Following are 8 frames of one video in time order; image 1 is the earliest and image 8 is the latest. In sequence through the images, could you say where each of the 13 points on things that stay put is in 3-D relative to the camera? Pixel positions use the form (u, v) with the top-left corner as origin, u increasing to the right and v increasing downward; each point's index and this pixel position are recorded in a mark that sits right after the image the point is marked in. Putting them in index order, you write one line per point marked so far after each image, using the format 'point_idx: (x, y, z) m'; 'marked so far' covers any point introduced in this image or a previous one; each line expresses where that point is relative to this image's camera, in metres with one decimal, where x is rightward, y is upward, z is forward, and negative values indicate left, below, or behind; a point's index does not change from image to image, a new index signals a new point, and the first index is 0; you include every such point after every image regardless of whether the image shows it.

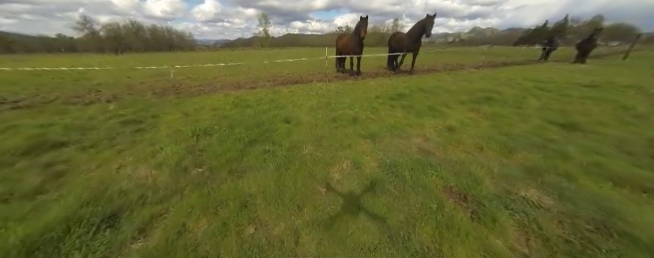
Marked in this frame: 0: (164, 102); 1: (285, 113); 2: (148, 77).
0: (-6.0, +1.0, +6.7) m
1: (-1.0, +0.4, +4.7) m
2: (-11.1, +3.2, +11.5) m
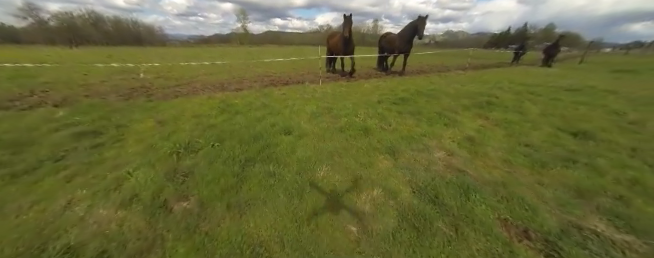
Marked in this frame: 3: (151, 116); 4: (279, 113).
0: (-6.0, +0.7, +5.7) m
1: (-0.9, +0.2, +4.1) m
2: (-11.6, +2.9, +10.0) m
3: (-4.7, +0.3, +4.9) m
4: (-1.2, +0.4, +4.7) m
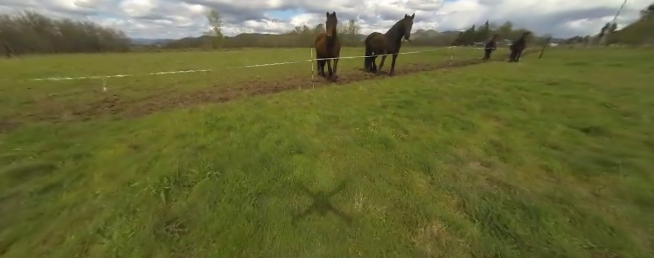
0: (-5.9, 0.0, +4.7) m
1: (-0.7, -0.2, +3.6) m
2: (-12.0, +1.8, +8.5) m
3: (-4.6, -0.2, +4.0) m
4: (-1.0, +0.1, +4.2) m
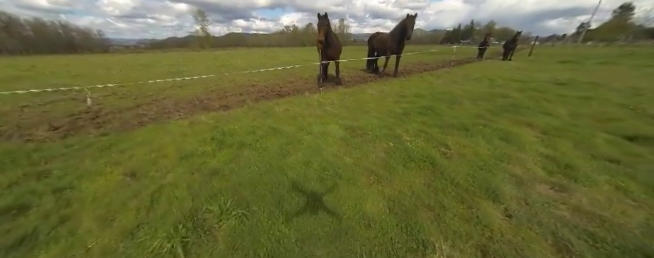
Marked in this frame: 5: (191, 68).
0: (-5.4, -0.4, +4.0) m
1: (-0.1, -0.5, +3.1) m
2: (-11.7, +1.3, +7.5) m
3: (-4.0, -0.6, +3.4) m
4: (-0.4, -0.3, +3.7) m
5: (-13.8, +6.2, +18.6) m
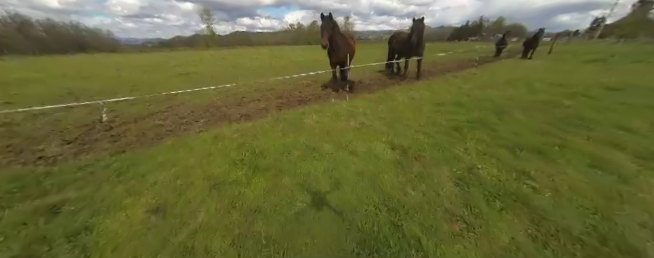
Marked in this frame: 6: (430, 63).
0: (-4.5, -0.8, +3.5) m
1: (+0.7, -0.9, +2.6) m
2: (-10.7, +0.9, +7.2) m
3: (-3.1, -1.0, +2.9) m
4: (+0.4, -0.6, +3.1) m
5: (-12.5, +6.0, +18.3) m
6: (+9.3, +6.0, +16.6) m
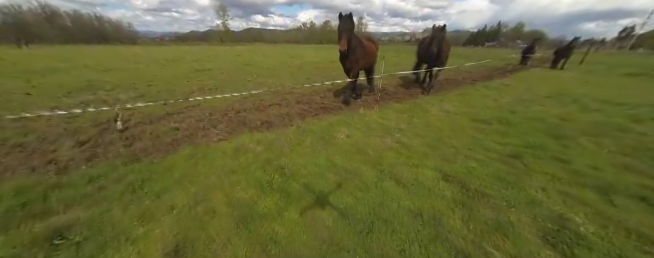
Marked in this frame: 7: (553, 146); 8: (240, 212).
0: (-3.8, -0.9, +3.1) m
1: (+1.4, -1.3, +2.0) m
2: (-9.8, +1.1, +7.0) m
3: (-2.5, -1.2, +2.5) m
4: (+1.1, -1.1, +2.6) m
5: (-10.9, +6.3, +18.2) m
6: (+10.8, +5.1, +15.7) m
7: (+5.0, -0.4, +4.1) m
8: (-1.2, -1.1, +2.6) m
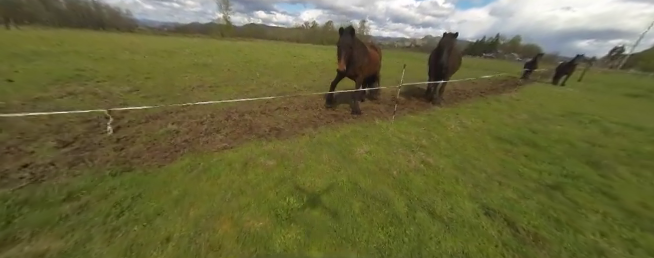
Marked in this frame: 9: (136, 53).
0: (-3.4, -1.0, +2.6) m
1: (+1.7, -1.7, +1.6) m
2: (-9.4, +1.4, +6.4) m
3: (-2.1, -1.4, +2.0) m
4: (+1.5, -1.4, +2.1) m
5: (-10.4, +6.5, +17.5) m
6: (+11.2, +4.2, +15.5) m
7: (+5.3, -1.0, +3.7) m
8: (-0.9, -1.4, +2.1) m
9: (-17.8, +7.0, +17.1) m
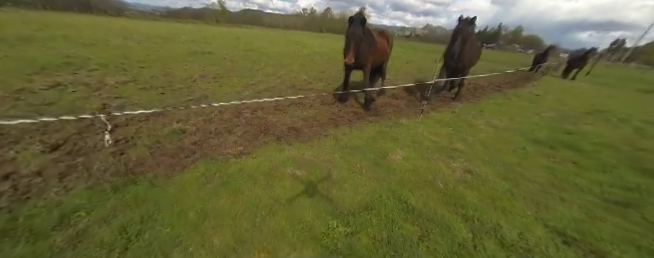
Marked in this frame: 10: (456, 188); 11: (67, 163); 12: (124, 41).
0: (-2.8, -1.1, +2.1) m
1: (+2.4, -1.9, +1.2) m
2: (-8.8, +1.5, +5.7) m
3: (-1.5, -1.5, +1.5) m
4: (+2.1, -1.6, +1.7) m
5: (-9.9, +7.2, +16.5) m
6: (+11.8, +4.6, +14.9) m
7: (+5.9, -1.1, +3.3) m
8: (-0.2, -1.5, +1.7) m
9: (-17.3, +7.8, +16.0) m
10: (+2.2, -0.9, +3.0) m
11: (-4.3, -0.6, +3.0) m
12: (-16.6, +7.2, +15.2) m
